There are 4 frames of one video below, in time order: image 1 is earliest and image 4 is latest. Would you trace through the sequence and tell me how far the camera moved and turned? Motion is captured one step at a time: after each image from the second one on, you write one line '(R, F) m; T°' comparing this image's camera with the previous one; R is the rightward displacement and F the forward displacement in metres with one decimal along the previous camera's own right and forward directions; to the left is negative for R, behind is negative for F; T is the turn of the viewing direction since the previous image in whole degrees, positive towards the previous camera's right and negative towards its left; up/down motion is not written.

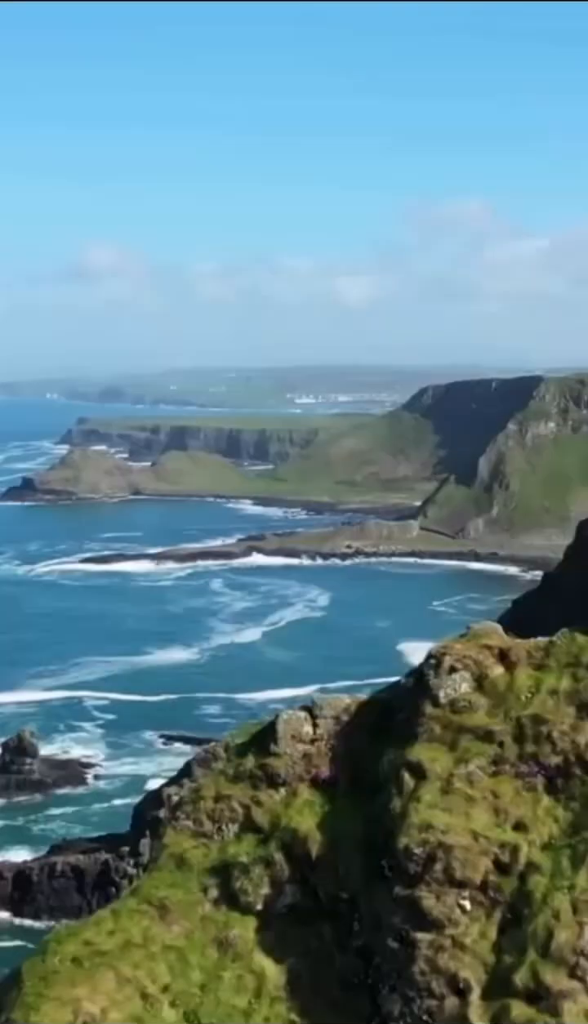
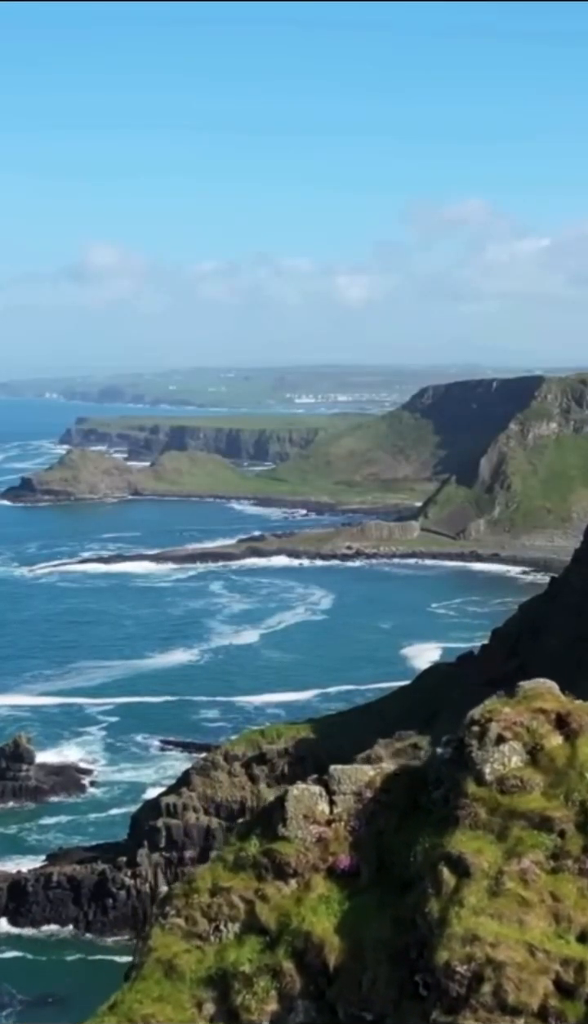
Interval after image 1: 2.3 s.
(-0.1, +2.9) m; 0°
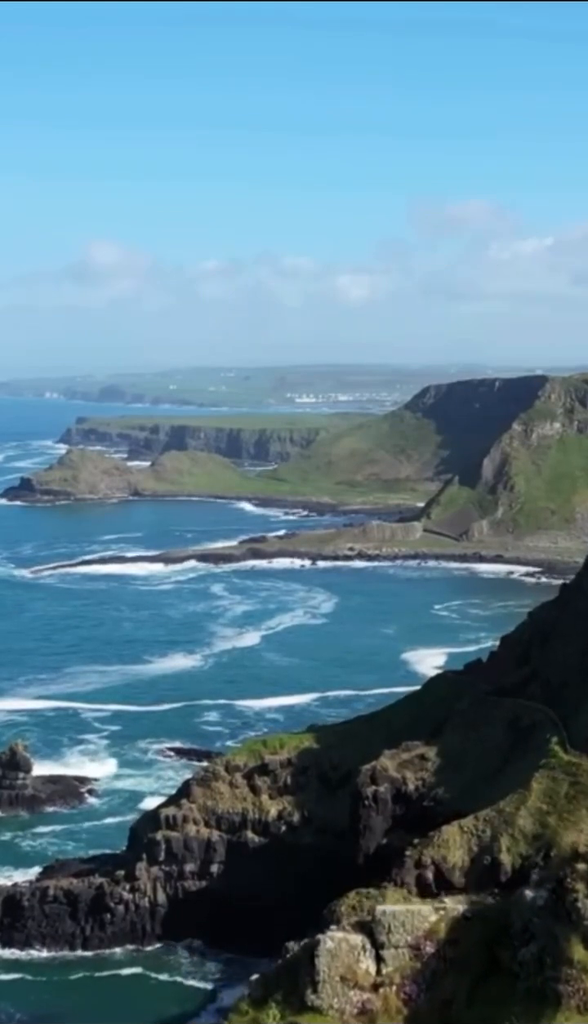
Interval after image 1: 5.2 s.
(-0.2, +3.7) m; 0°
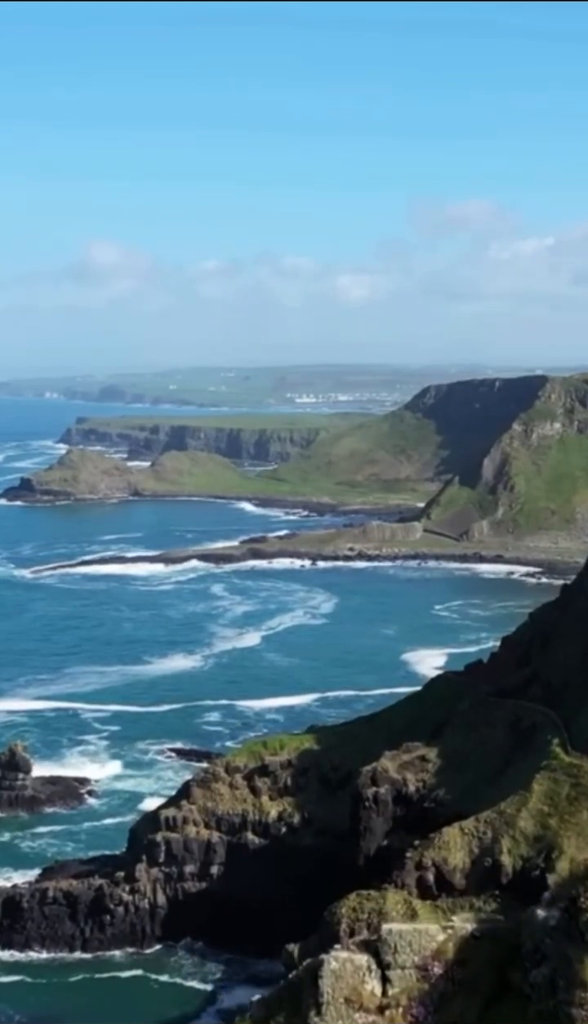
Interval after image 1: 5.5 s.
(0.0, +0.3) m; 0°
